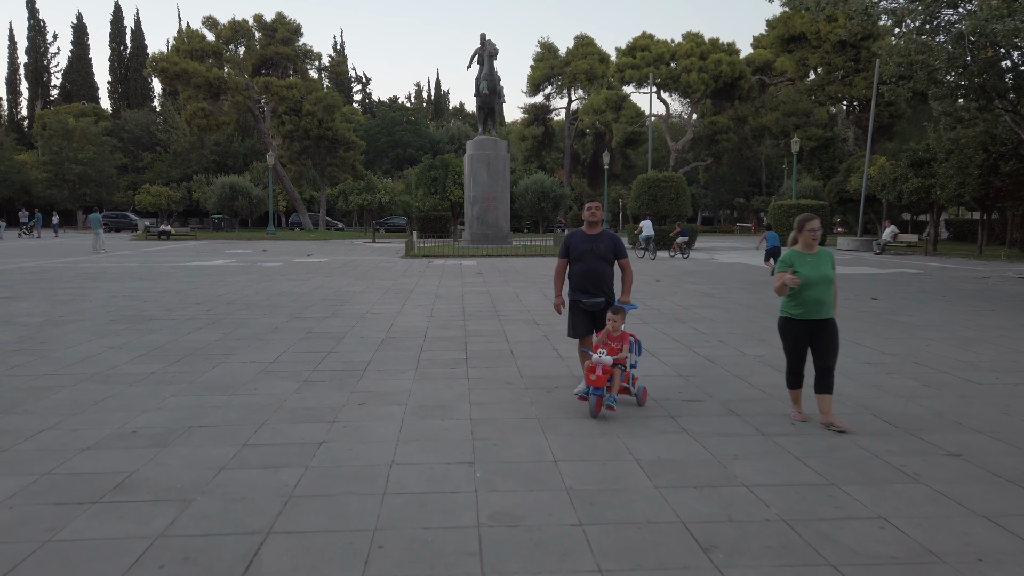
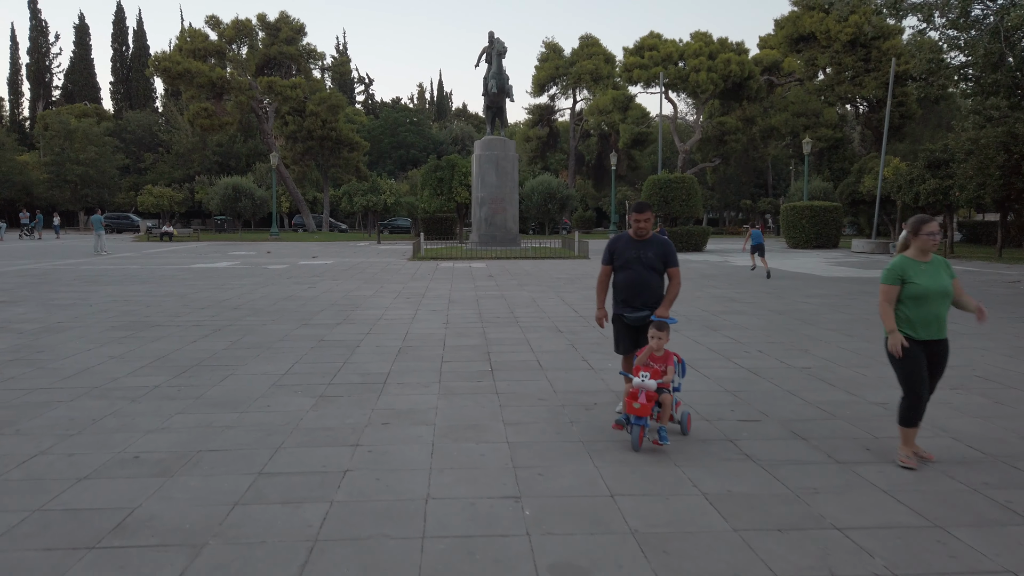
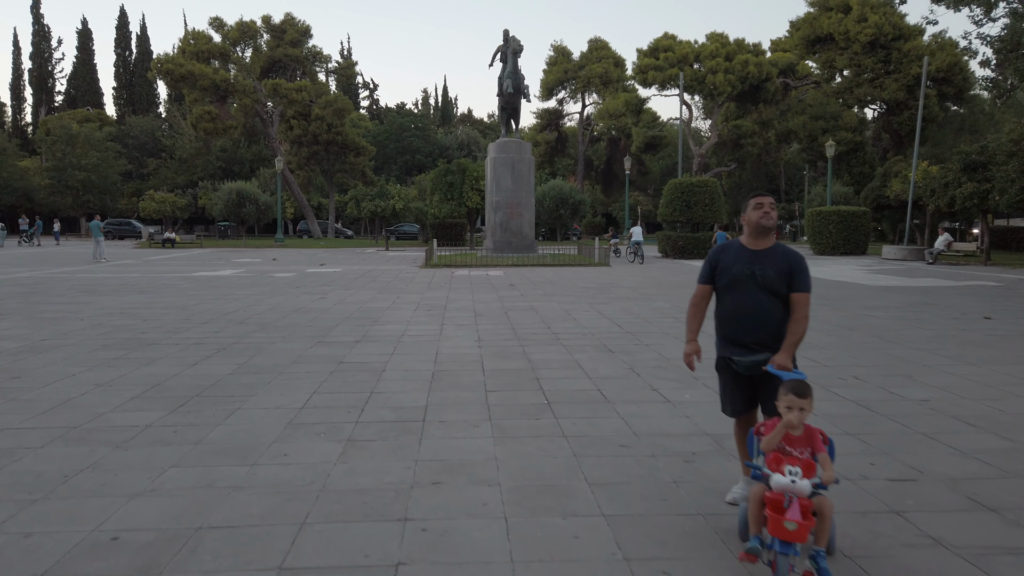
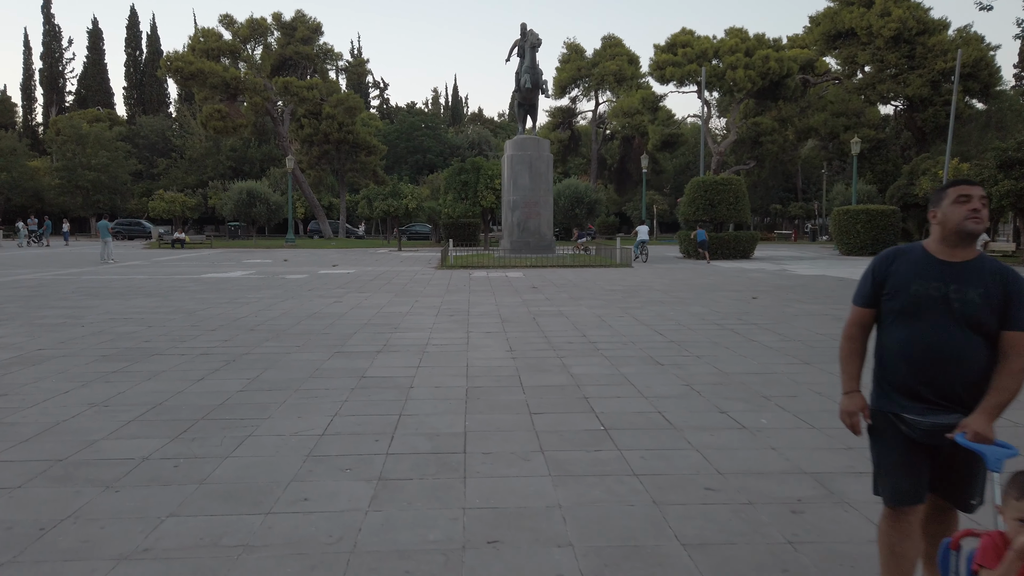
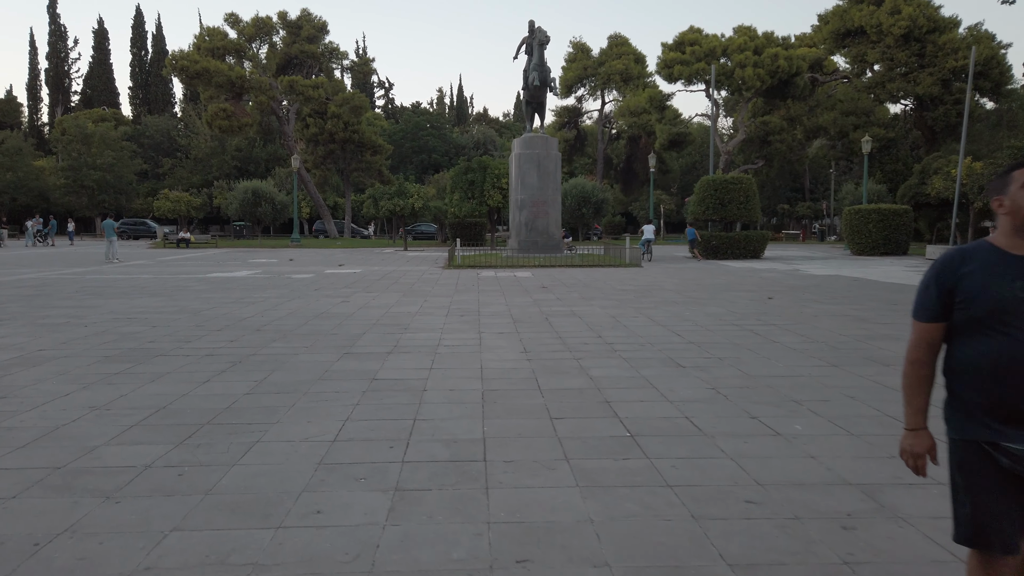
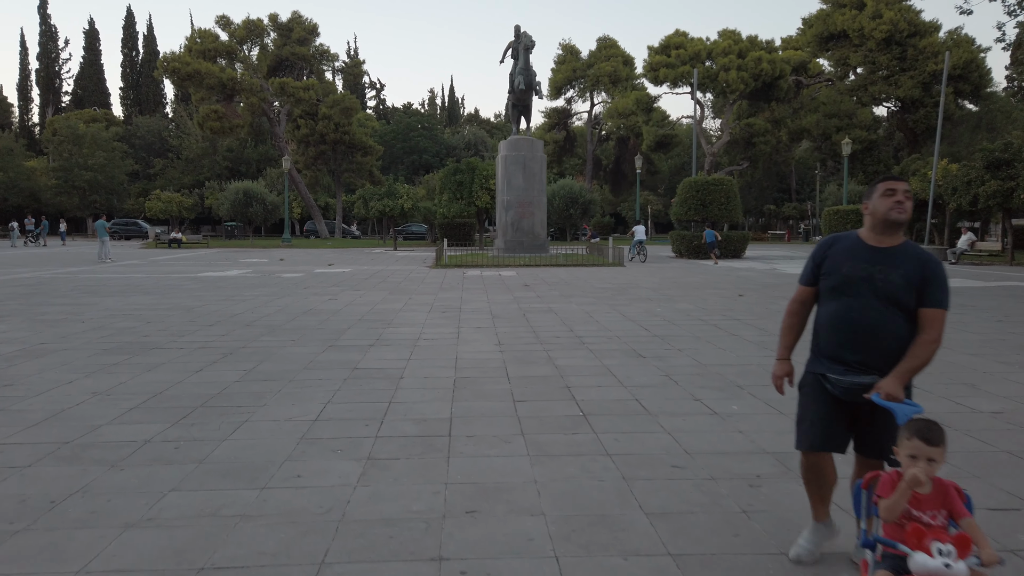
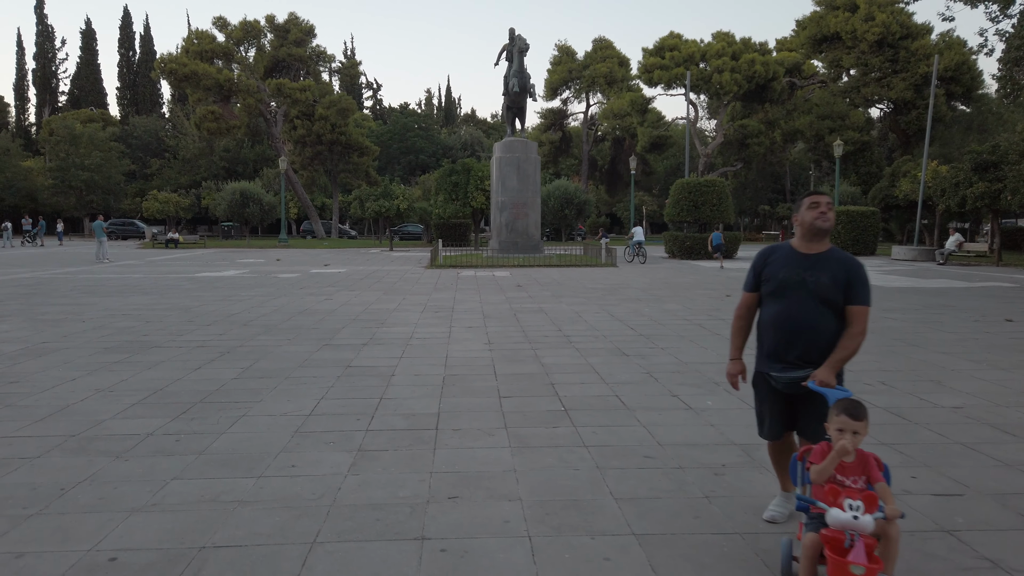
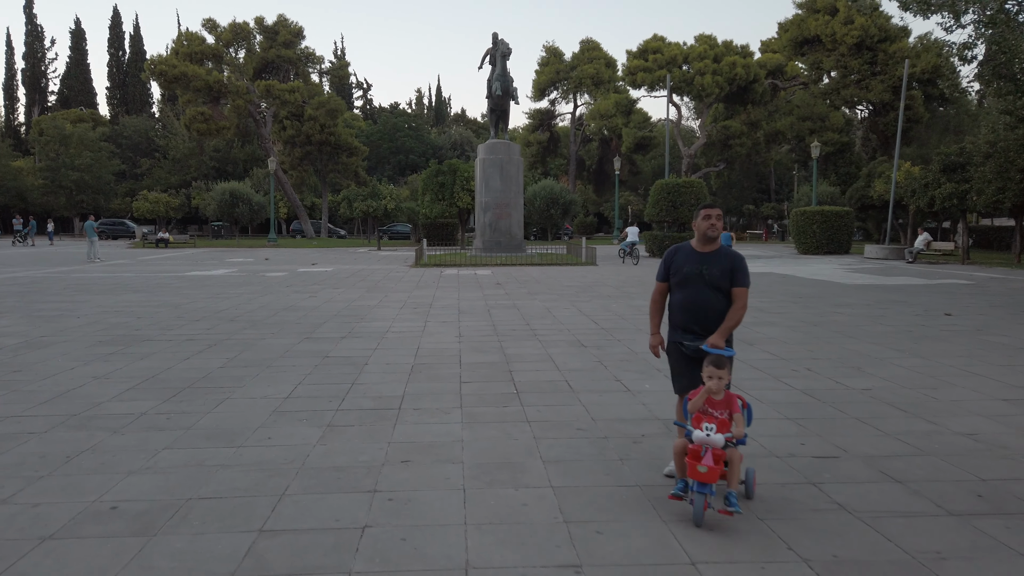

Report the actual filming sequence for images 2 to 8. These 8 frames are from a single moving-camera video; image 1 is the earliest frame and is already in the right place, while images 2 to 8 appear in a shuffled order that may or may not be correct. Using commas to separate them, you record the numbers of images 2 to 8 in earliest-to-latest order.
2, 8, 3, 7, 6, 4, 5
